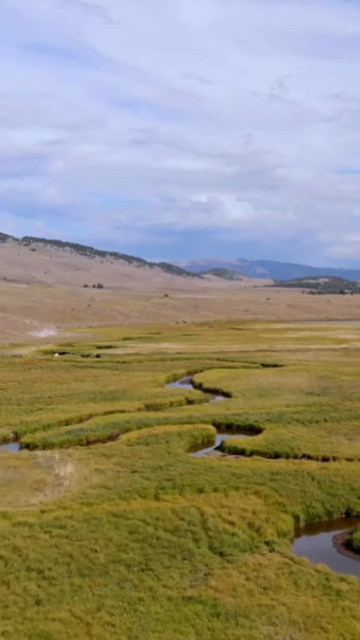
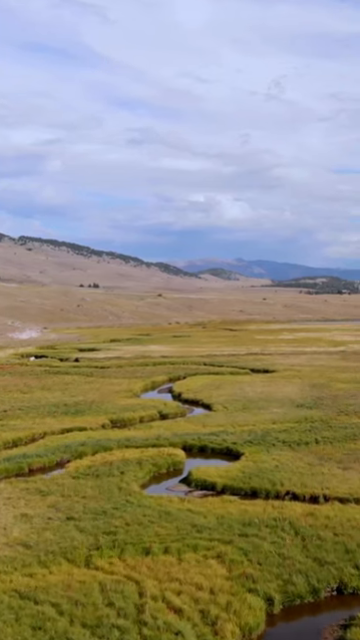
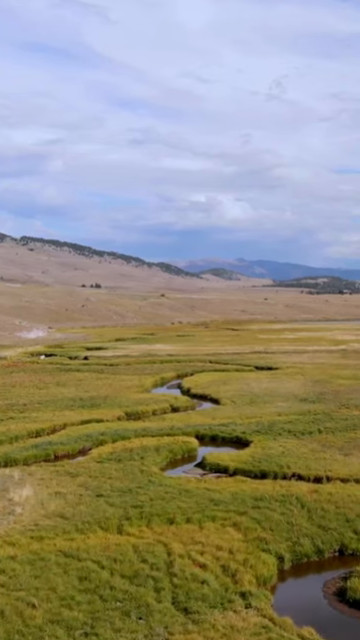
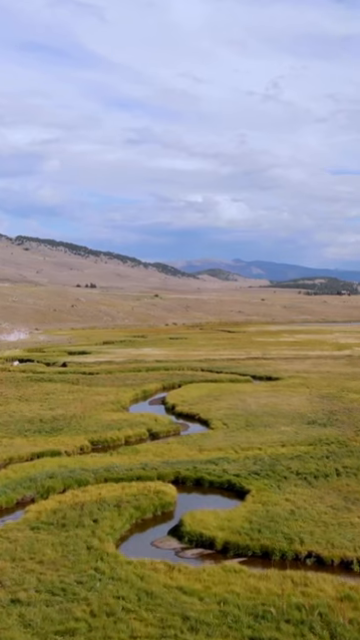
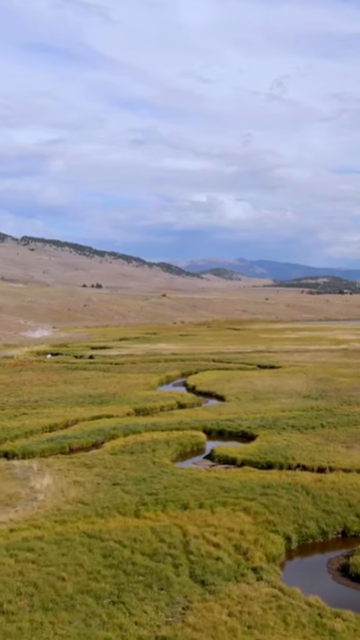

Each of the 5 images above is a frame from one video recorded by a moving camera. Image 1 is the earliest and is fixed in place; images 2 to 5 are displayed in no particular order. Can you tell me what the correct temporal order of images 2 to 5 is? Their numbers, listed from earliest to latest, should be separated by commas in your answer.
5, 3, 2, 4
